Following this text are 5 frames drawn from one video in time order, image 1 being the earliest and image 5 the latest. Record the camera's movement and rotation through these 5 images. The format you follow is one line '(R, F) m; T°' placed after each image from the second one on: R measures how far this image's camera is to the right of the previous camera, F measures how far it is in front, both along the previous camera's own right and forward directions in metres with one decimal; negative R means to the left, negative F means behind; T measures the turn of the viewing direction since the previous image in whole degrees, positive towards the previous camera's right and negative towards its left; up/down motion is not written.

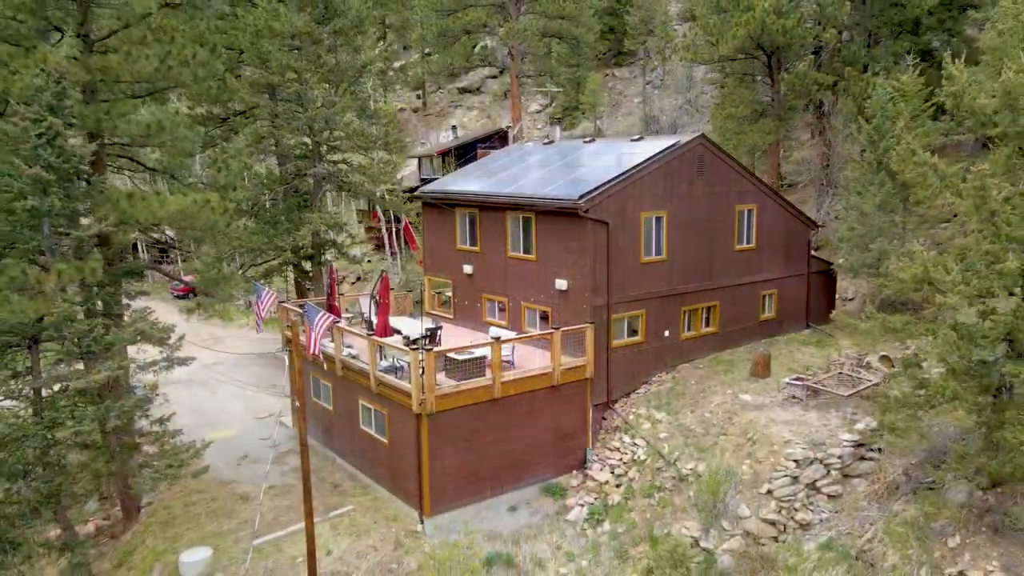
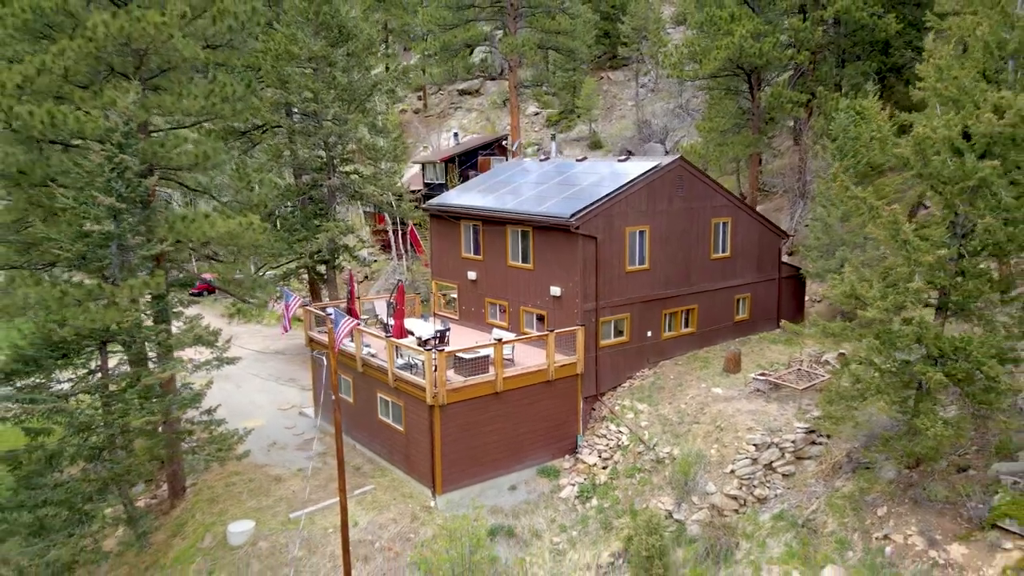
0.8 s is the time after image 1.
(-0.1, -1.8) m; 0°
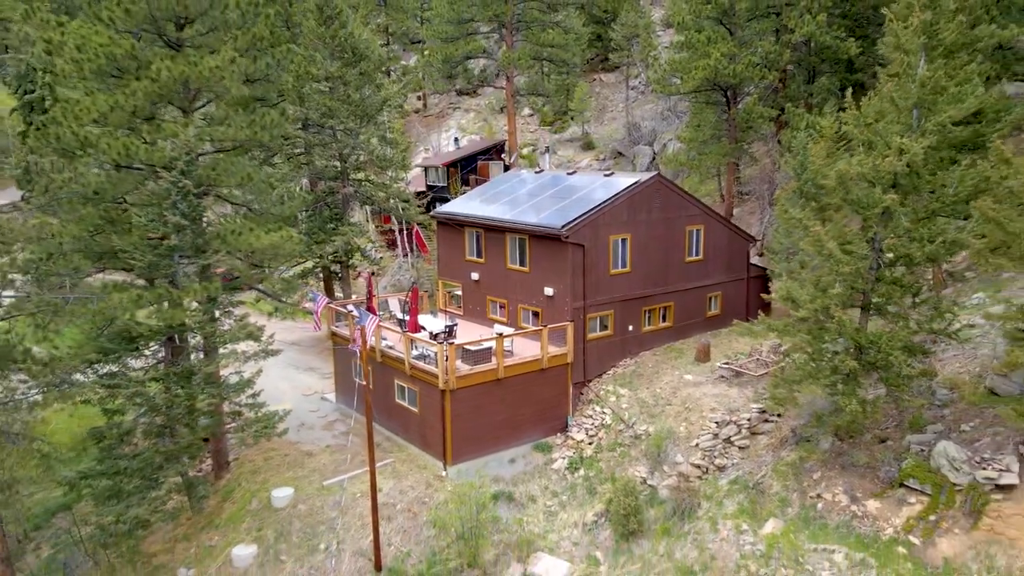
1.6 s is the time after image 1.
(-0.1, -2.4) m; 0°
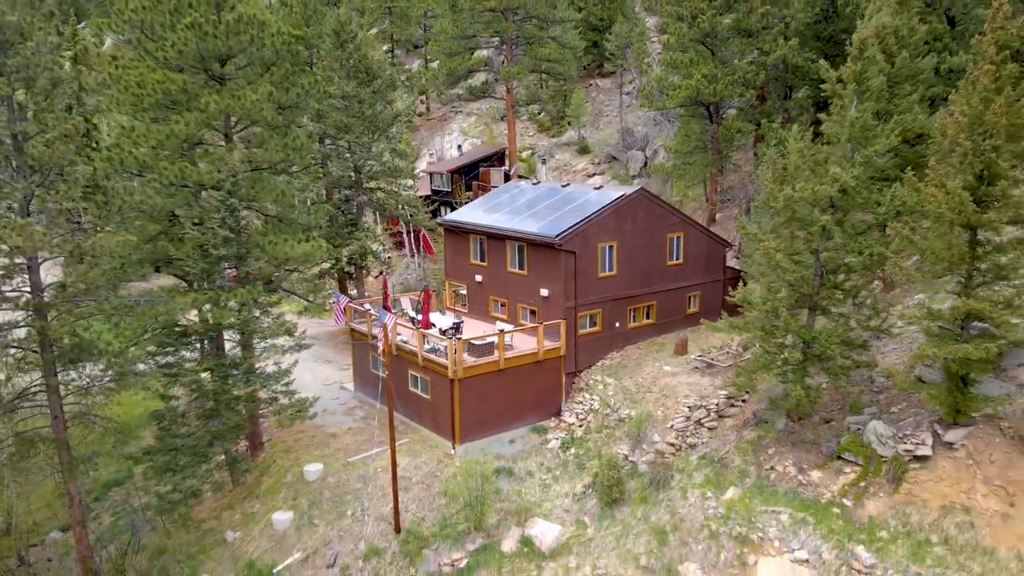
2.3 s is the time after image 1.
(0.0, -2.4) m; 0°
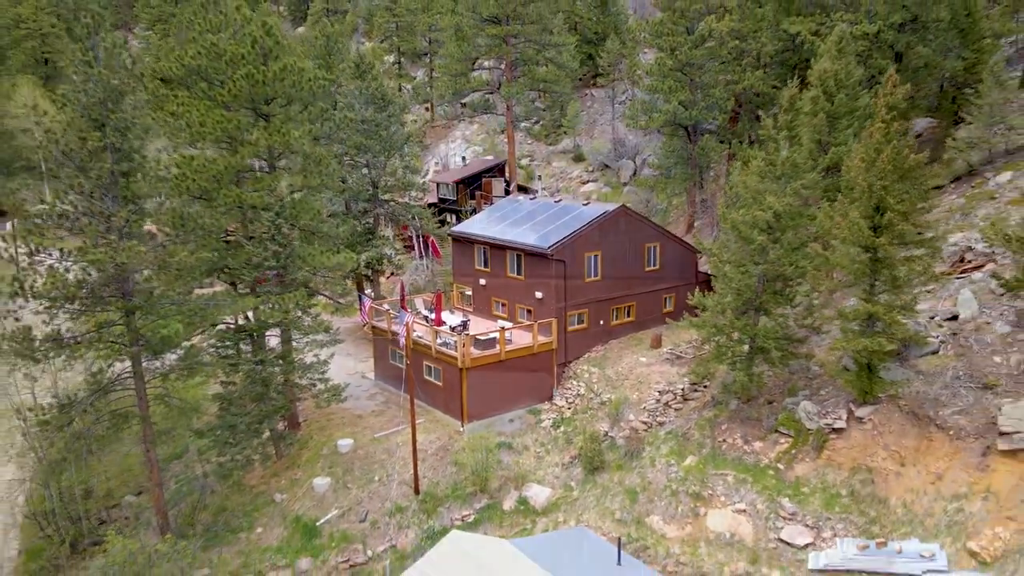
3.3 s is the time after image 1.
(0.0, -3.5) m; 0°
